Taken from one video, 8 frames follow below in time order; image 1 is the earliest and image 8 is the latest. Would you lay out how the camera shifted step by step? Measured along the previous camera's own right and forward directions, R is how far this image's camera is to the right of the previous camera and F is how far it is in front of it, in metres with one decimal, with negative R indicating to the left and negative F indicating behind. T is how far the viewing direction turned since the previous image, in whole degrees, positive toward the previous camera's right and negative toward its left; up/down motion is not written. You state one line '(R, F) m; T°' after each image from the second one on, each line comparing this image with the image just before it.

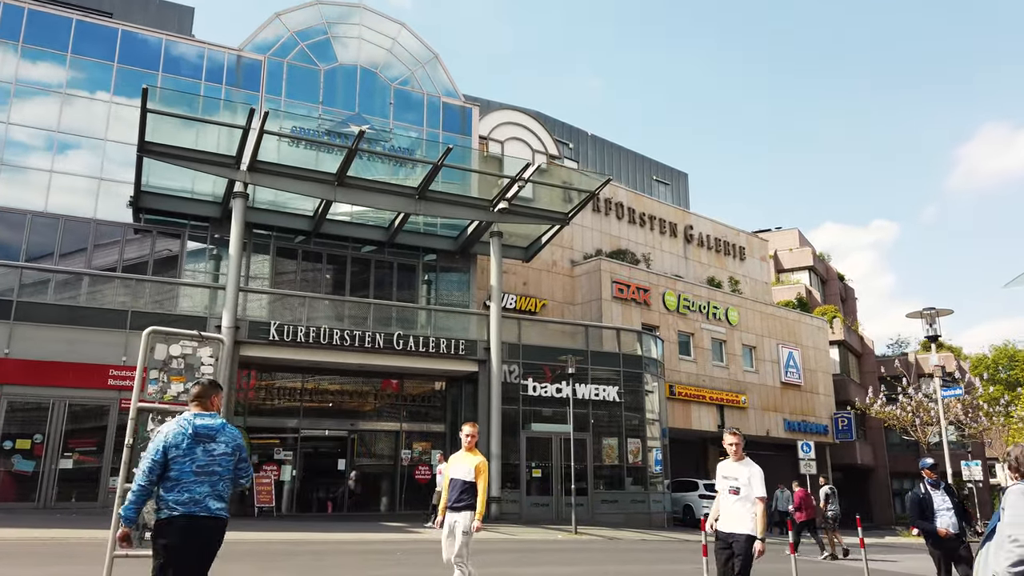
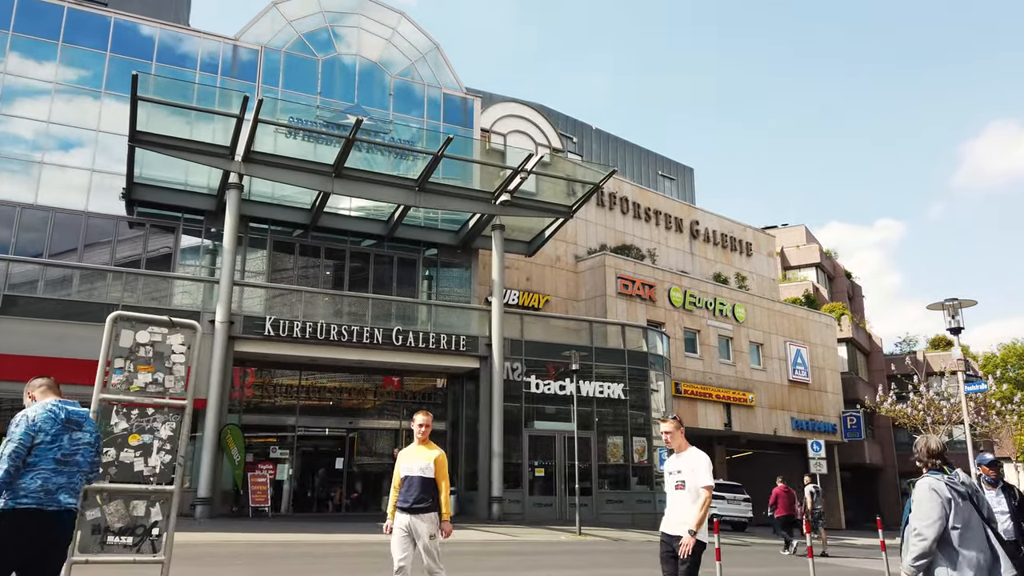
(+0.1, +0.6) m; 0°
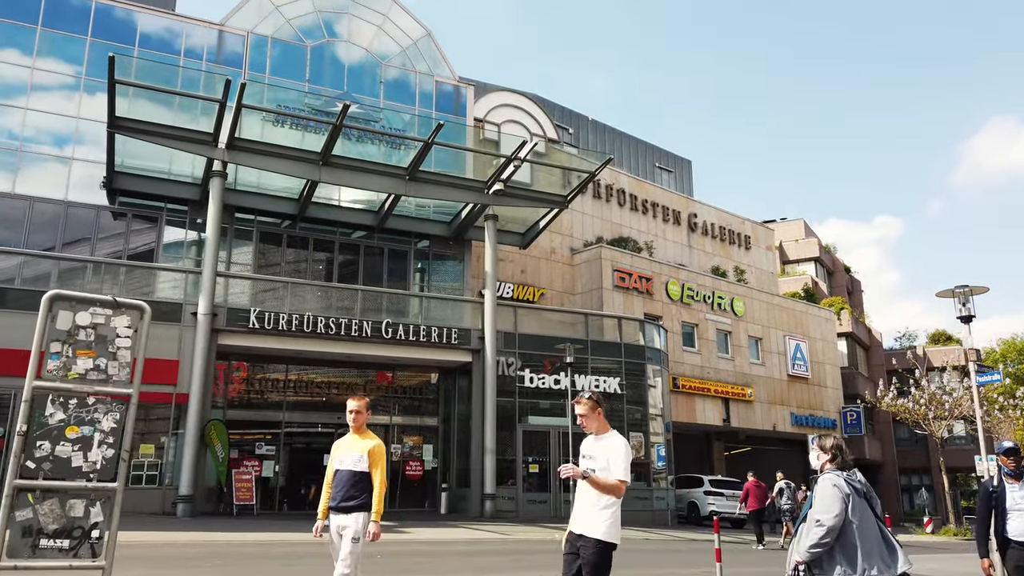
(+0.1, +0.6) m; 0°
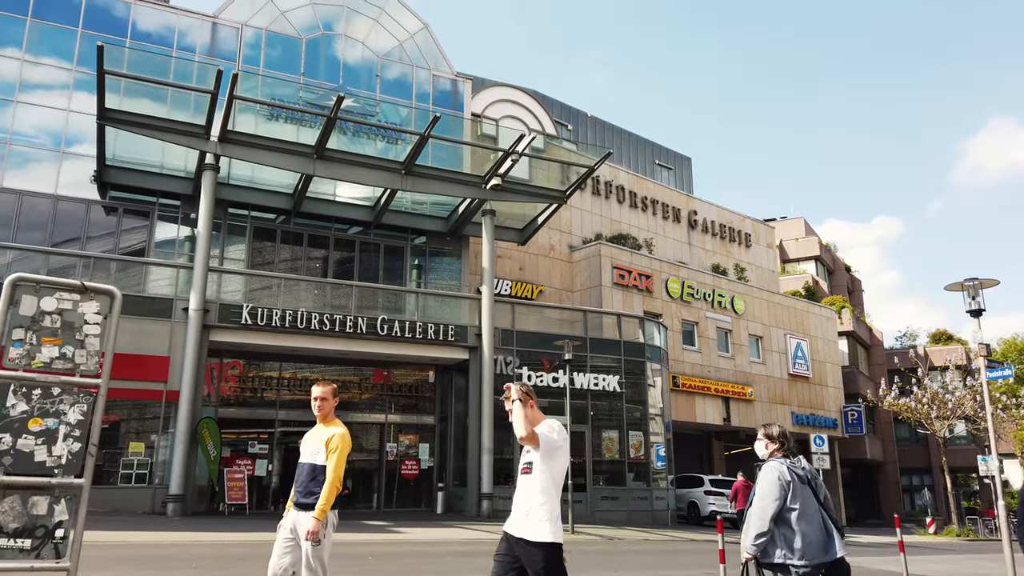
(0.0, +0.3) m; 0°
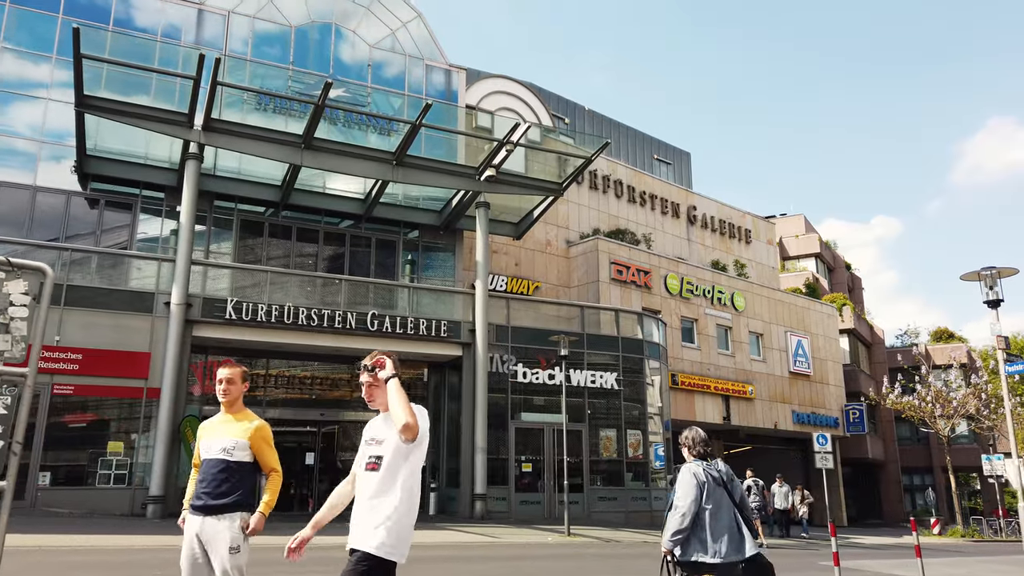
(+0.1, +0.6) m; 0°
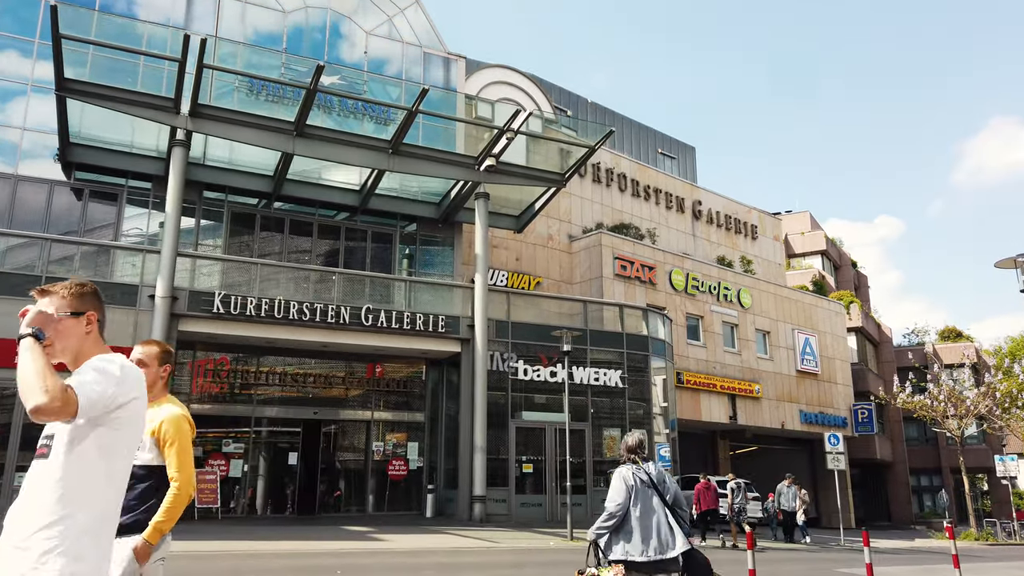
(0.0, +0.8) m; 0°
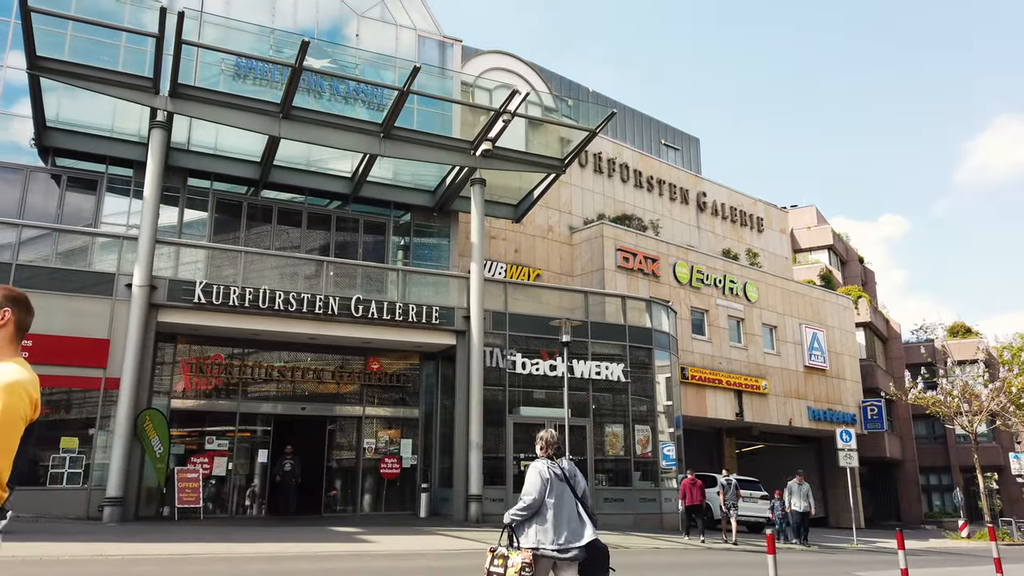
(+0.1, +0.9) m; 0°
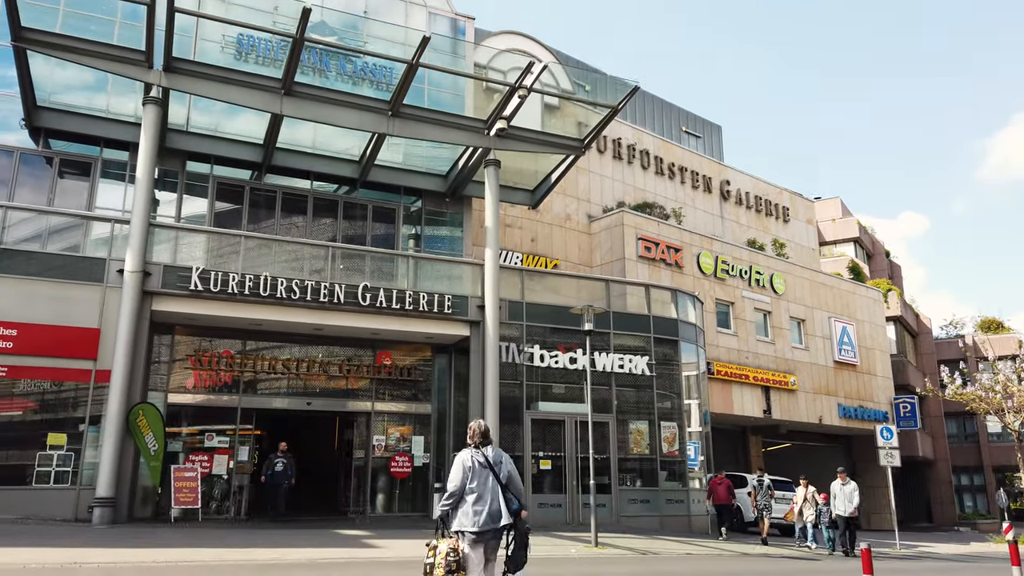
(-0.1, +1.2) m; -1°
